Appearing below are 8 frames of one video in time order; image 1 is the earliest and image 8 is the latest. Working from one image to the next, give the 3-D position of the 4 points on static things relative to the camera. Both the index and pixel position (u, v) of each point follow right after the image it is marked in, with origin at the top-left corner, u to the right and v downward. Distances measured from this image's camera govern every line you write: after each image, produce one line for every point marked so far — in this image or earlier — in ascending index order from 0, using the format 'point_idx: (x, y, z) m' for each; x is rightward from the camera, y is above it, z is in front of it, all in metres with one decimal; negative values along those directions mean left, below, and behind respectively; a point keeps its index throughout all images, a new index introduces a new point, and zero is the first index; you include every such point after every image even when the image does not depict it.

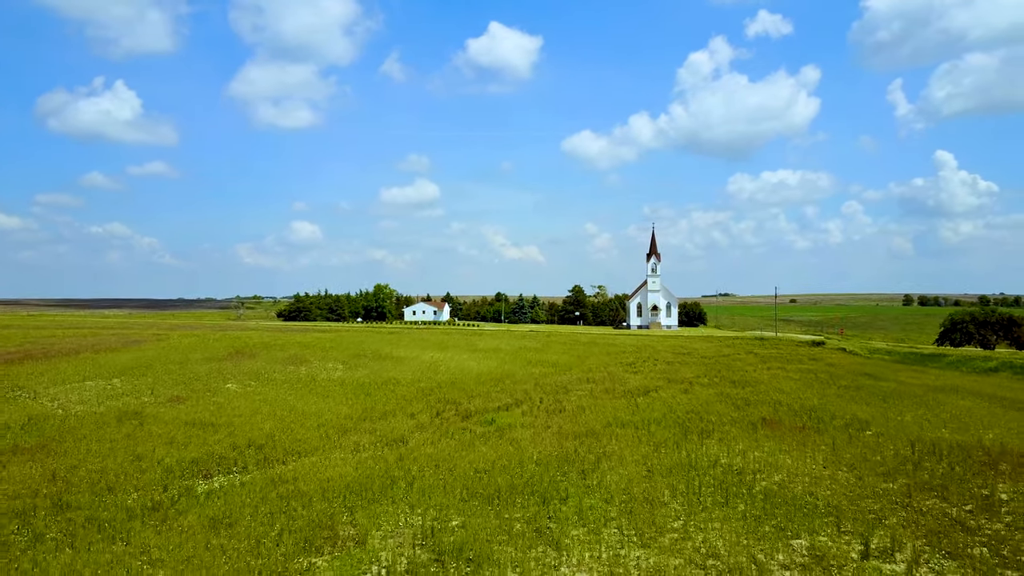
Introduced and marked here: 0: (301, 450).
0: (-4.2, -3.3, +16.3) m
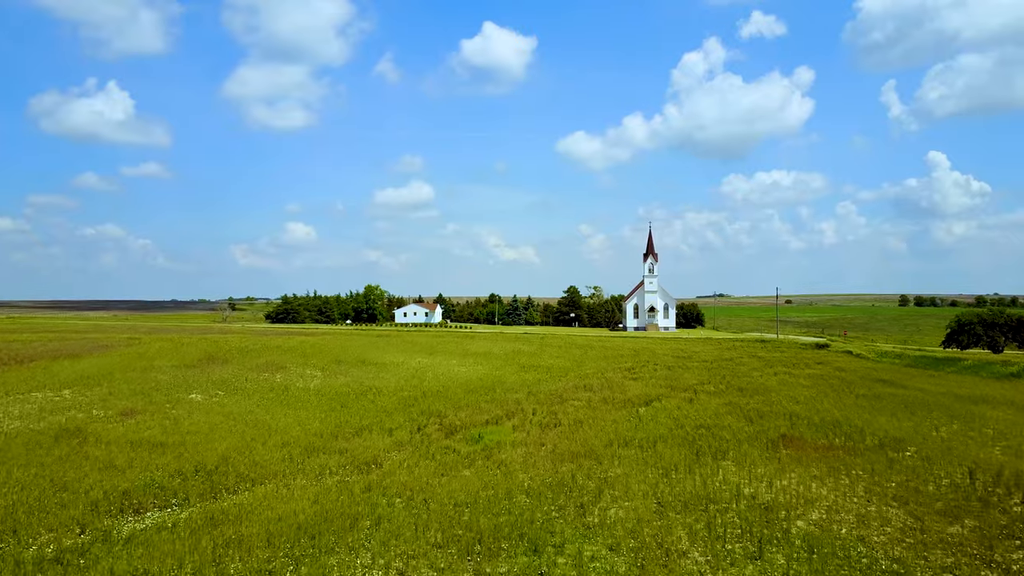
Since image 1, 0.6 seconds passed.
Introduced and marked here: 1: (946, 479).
0: (-4.5, -3.3, +14.1) m
1: (+6.3, -2.8, +11.9) m
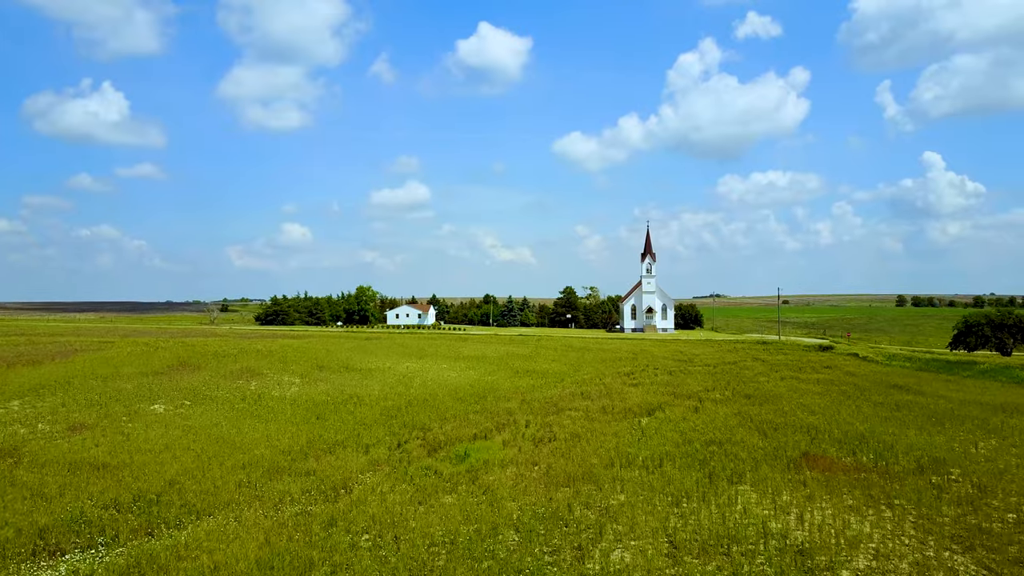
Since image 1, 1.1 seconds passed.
0: (-4.6, -3.3, +12.2) m
1: (+6.1, -2.8, +10.0) m
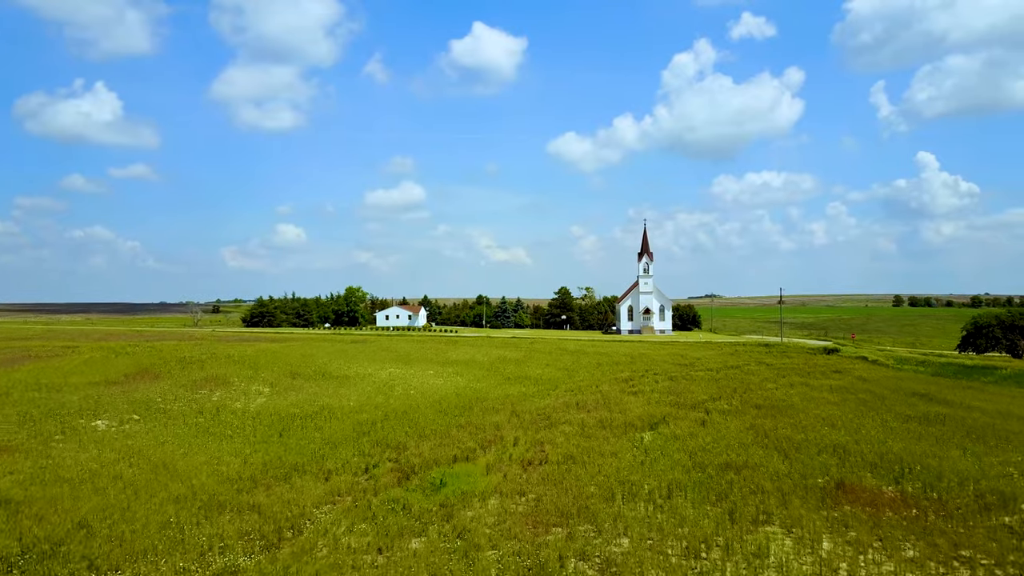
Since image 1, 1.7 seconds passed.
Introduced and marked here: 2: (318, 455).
0: (-4.9, -3.3, +9.9) m
1: (+5.9, -2.8, +7.8) m
2: (-4.0, -3.4, +16.6) m
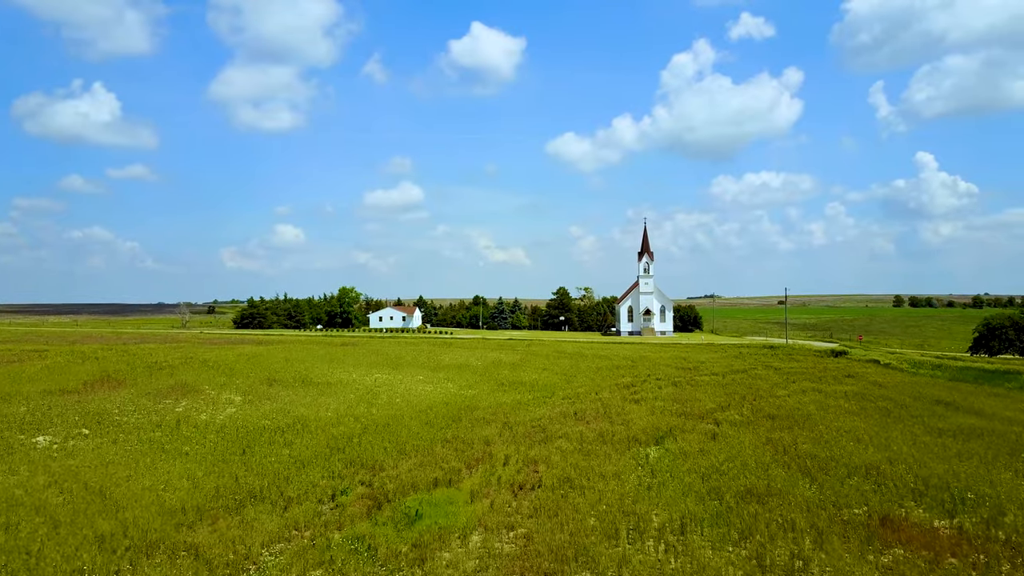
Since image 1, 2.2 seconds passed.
0: (-5.1, -3.3, +7.9) m
1: (+5.7, -2.8, +5.8) m
2: (-4.2, -3.4, +14.6) m
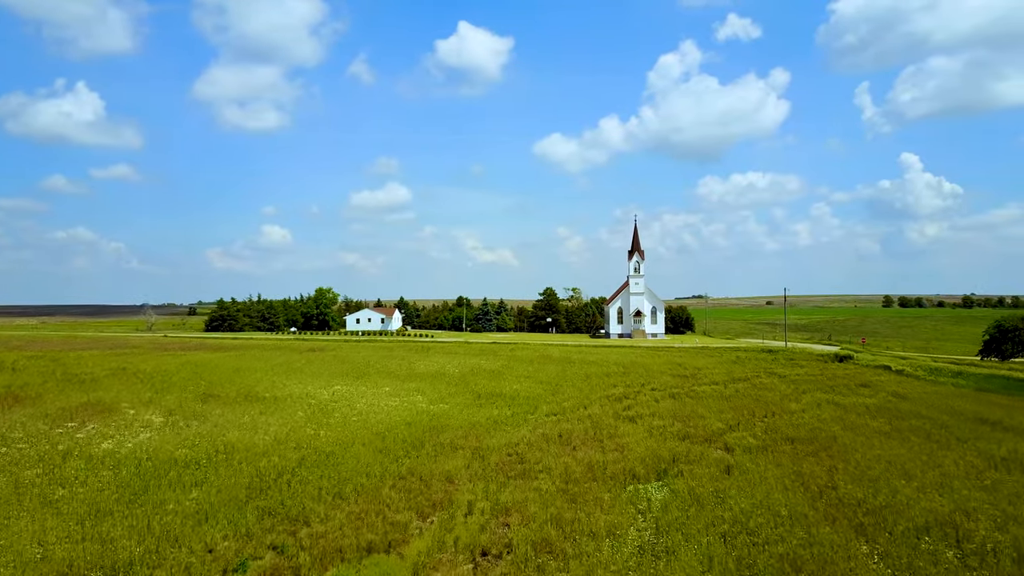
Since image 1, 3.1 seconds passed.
0: (-5.5, -3.3, +4.3) m
1: (+5.3, -2.8, +2.3) m
2: (-4.7, -3.4, +11.0) m
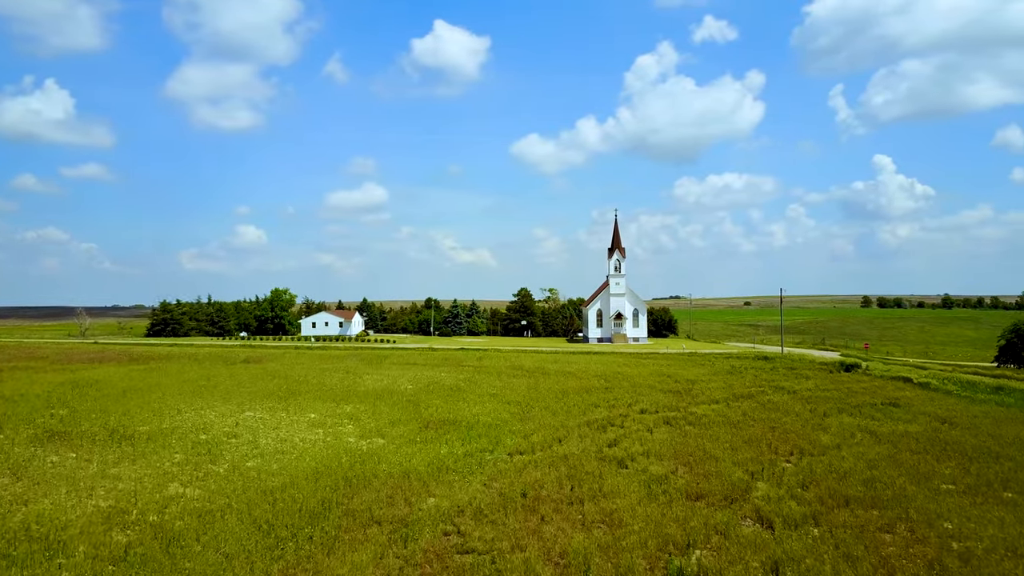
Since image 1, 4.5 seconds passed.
0: (-6.0, -3.3, -1.6) m
1: (+4.8, -2.7, -3.2) m
2: (-5.4, -3.4, +5.2) m
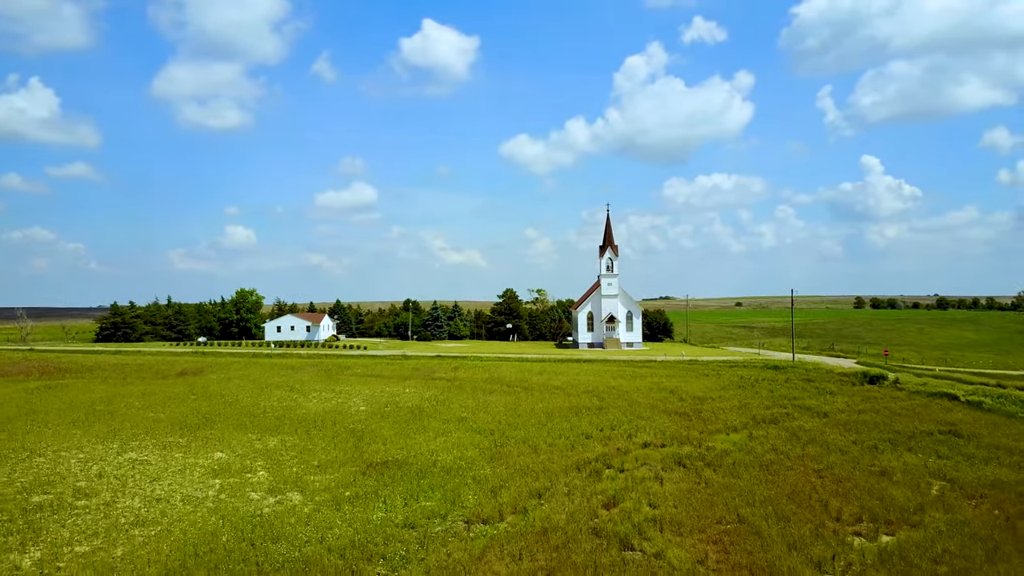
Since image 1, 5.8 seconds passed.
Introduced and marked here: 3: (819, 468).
0: (-6.5, -3.3, -7.0) m
1: (+4.4, -2.8, -8.5) m
2: (-5.9, -3.4, -0.3) m
3: (+6.6, -3.8, +17.4) m
